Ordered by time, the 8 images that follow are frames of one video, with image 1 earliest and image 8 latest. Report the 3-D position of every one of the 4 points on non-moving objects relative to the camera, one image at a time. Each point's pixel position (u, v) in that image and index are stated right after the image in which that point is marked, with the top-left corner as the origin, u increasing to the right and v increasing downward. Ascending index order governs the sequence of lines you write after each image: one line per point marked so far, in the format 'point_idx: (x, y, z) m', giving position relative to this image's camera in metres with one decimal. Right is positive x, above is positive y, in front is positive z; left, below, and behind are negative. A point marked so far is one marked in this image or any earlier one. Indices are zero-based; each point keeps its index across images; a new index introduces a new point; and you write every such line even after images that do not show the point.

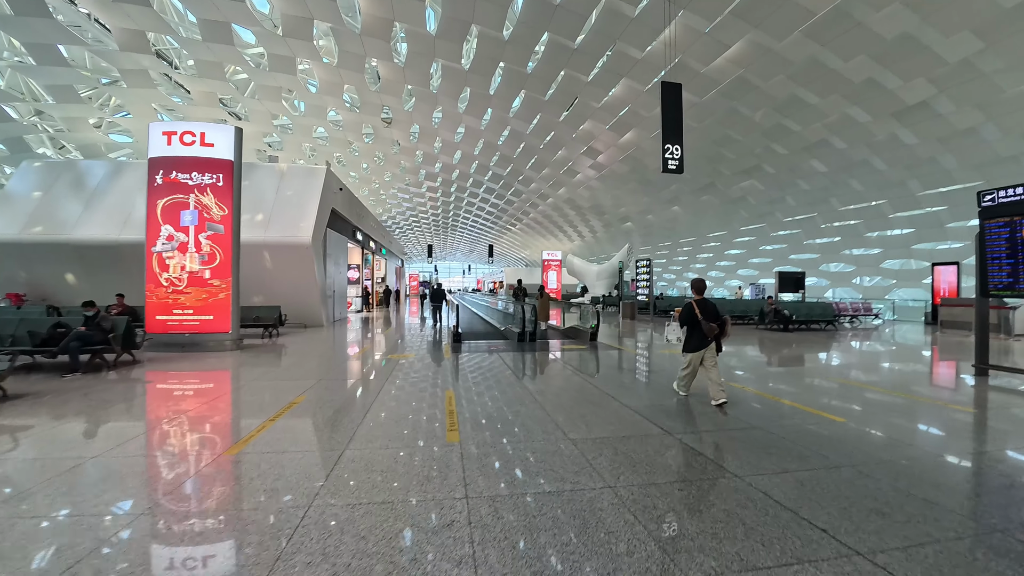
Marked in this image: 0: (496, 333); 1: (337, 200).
0: (-0.5, -1.3, +13.4) m
1: (-6.5, +3.3, +18.0) m
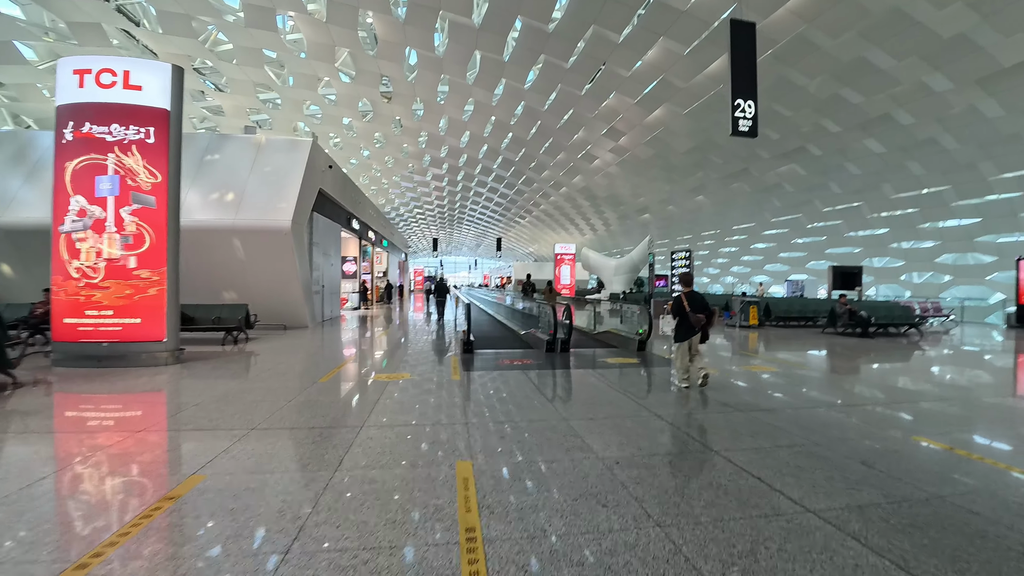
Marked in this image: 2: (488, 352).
0: (0.0, -1.2, +10.8) m
1: (-5.9, +3.5, +15.4) m
2: (-0.4, -1.2, +8.7) m
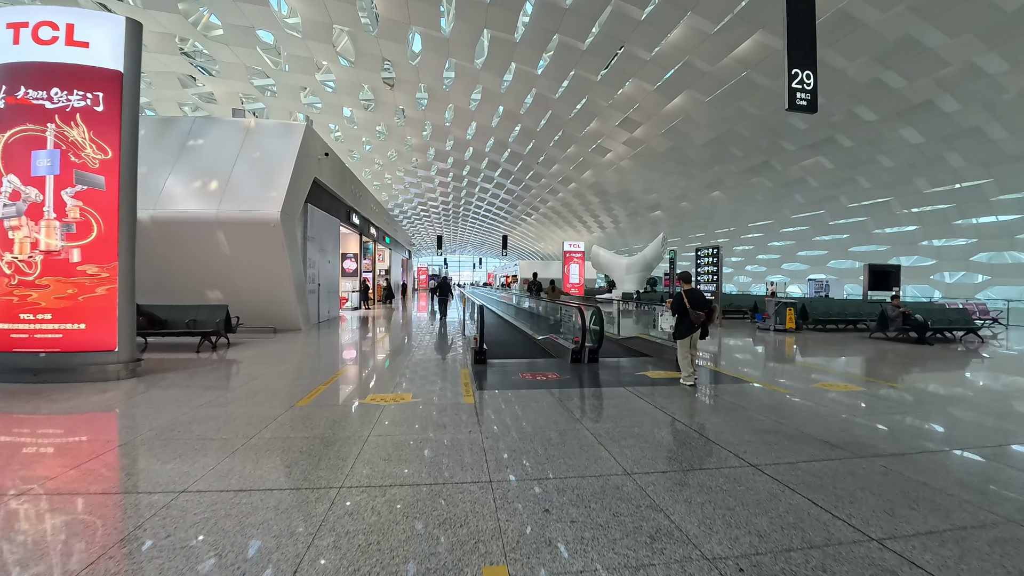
0: (+0.4, -1.2, +9.5) m
1: (-5.5, +3.5, +14.2) m
2: (-0.1, -1.2, +7.4) m
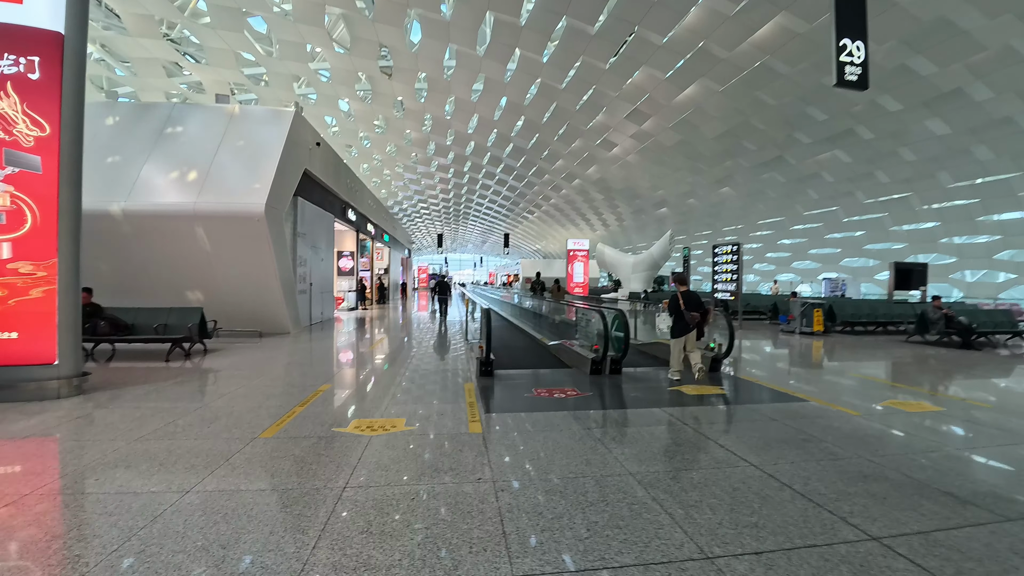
0: (+0.5, -1.2, +8.5) m
1: (-5.4, +3.5, +13.2) m
2: (0.0, -1.2, +6.4) m
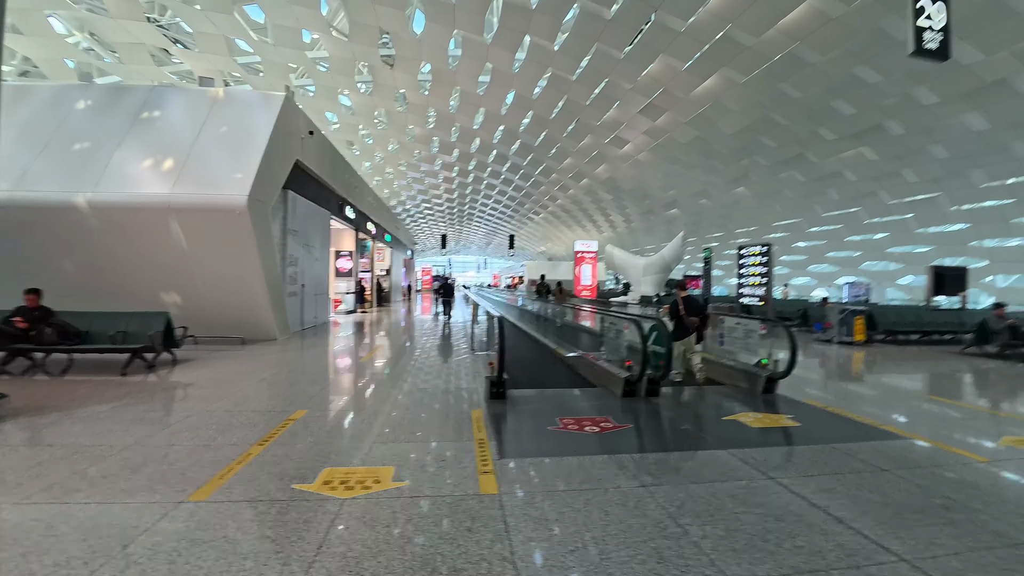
0: (+0.7, -1.2, +7.4) m
1: (-5.1, +3.5, +12.1) m
2: (+0.2, -1.3, +5.3) m
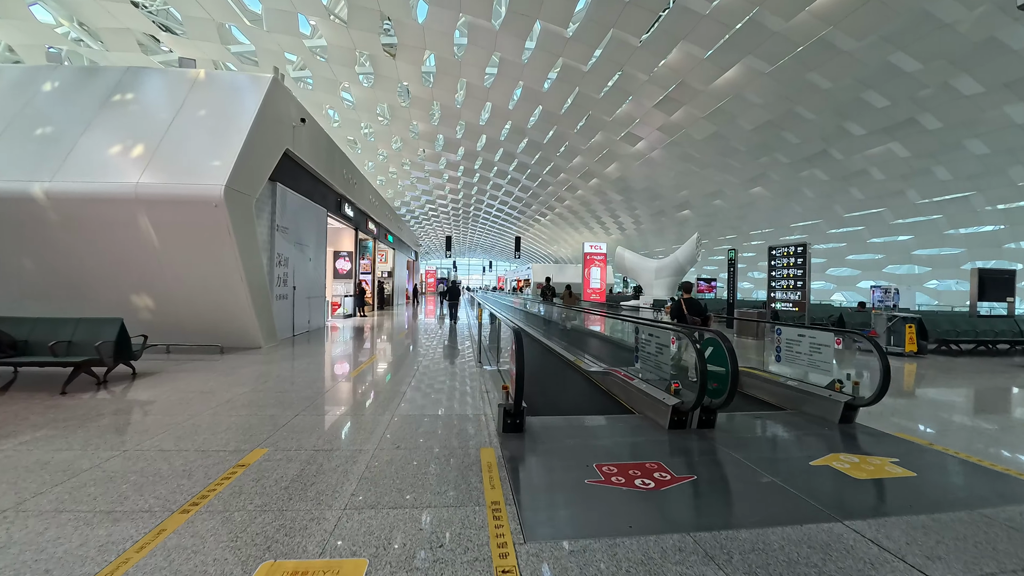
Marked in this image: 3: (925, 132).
0: (+0.9, -1.3, +6.3) m
1: (-4.9, +3.4, +11.1) m
2: (+0.4, -1.3, +4.2) m
3: (+16.1, +6.1, +18.7) m
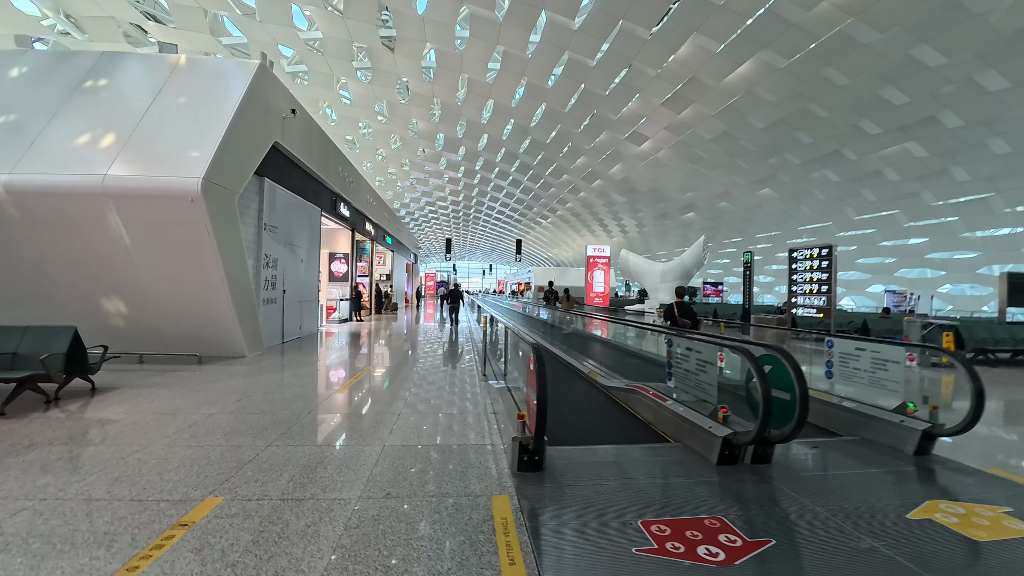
0: (+1.0, -1.3, +5.5) m
1: (-4.8, +3.4, +10.3) m
2: (+0.5, -1.3, +3.4) m
3: (+16.2, +5.9, +18.0) m
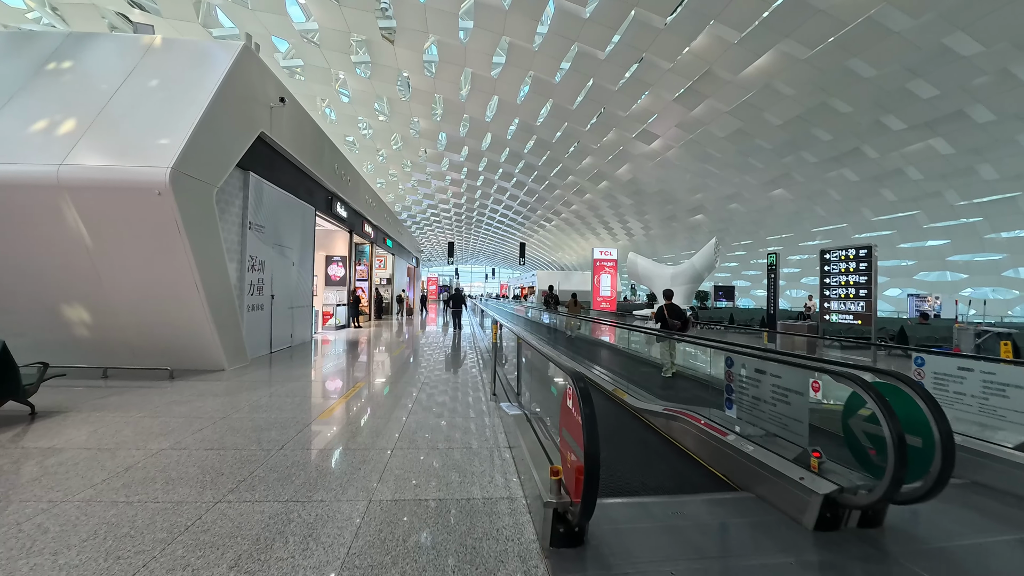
0: (+1.2, -1.4, +4.6) m
1: (-4.6, +3.3, +9.5) m
2: (+0.7, -1.4, +2.5) m
3: (+16.4, +5.7, +17.1) m
